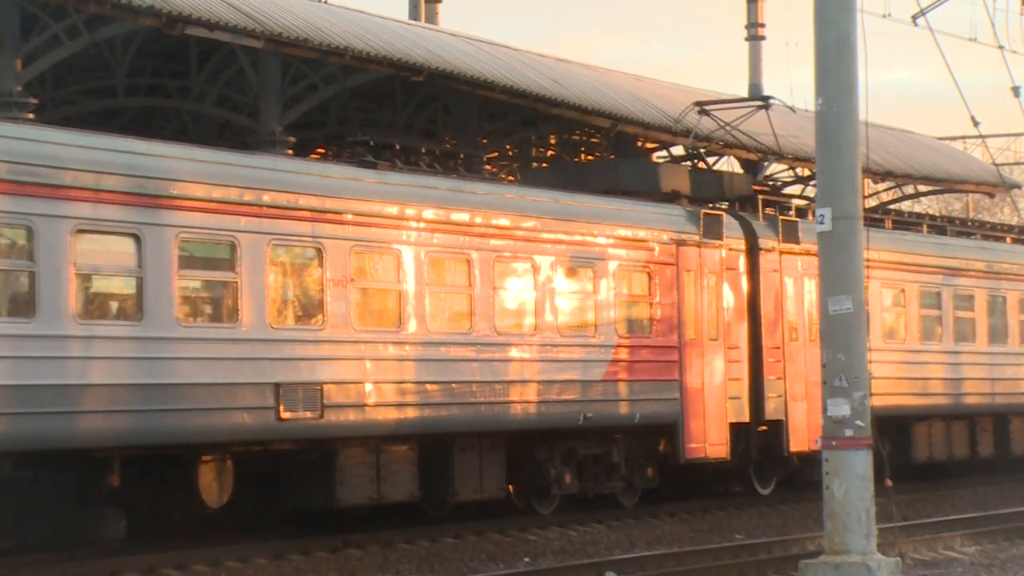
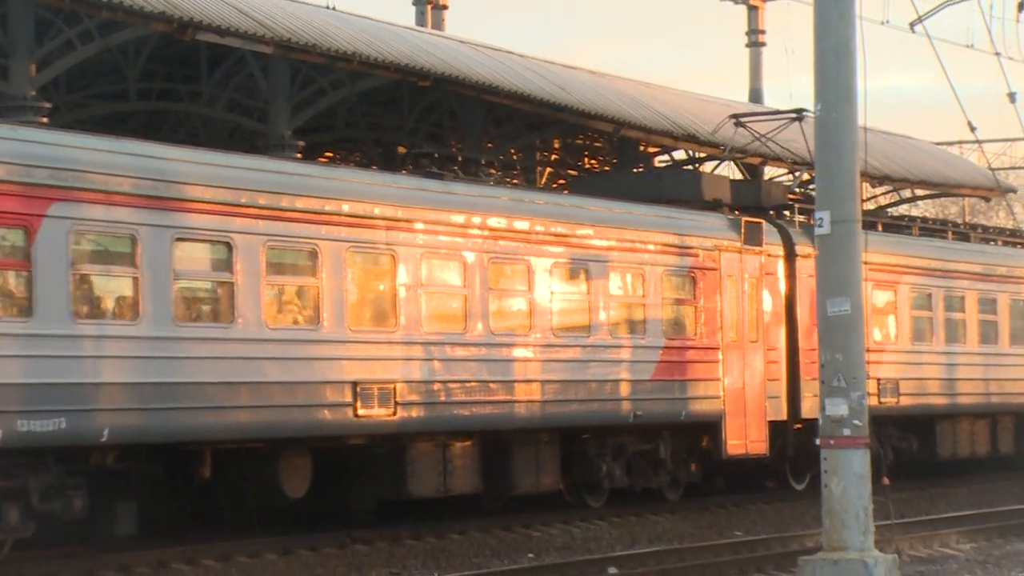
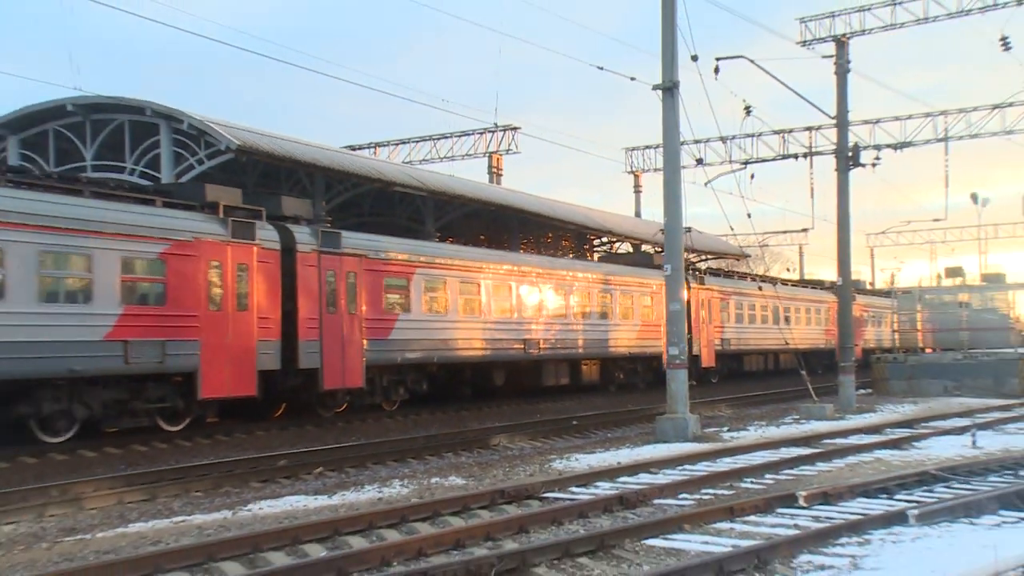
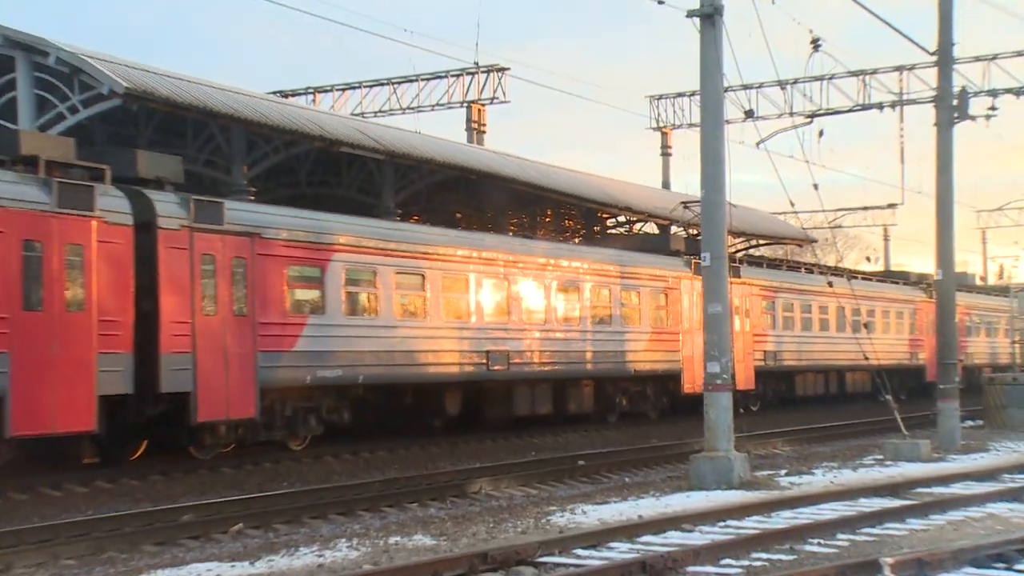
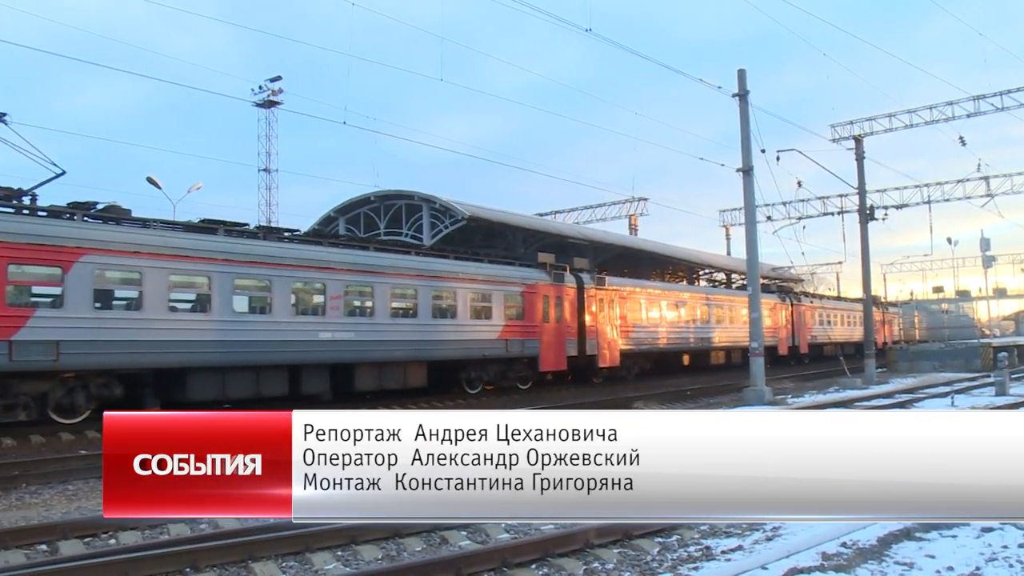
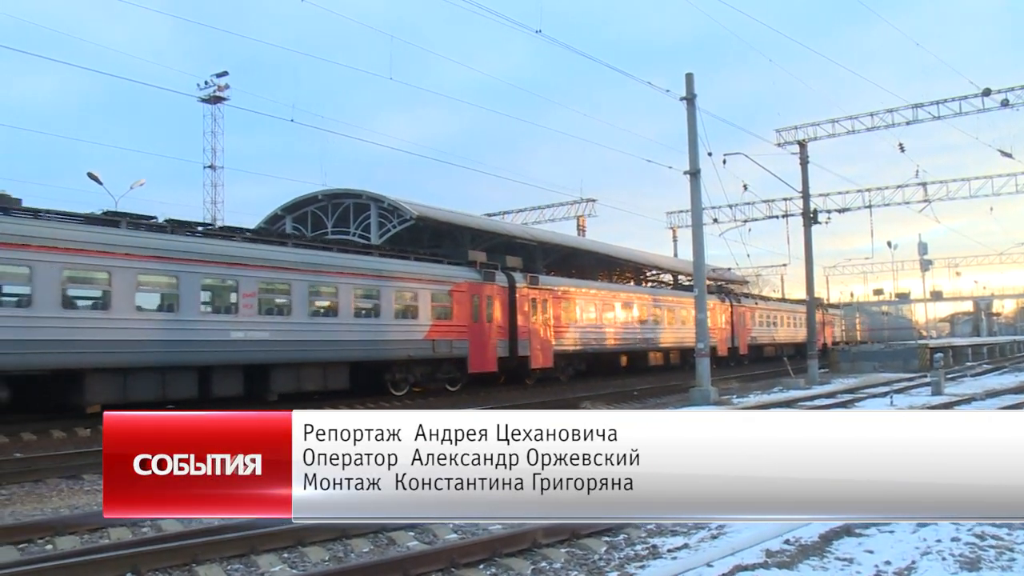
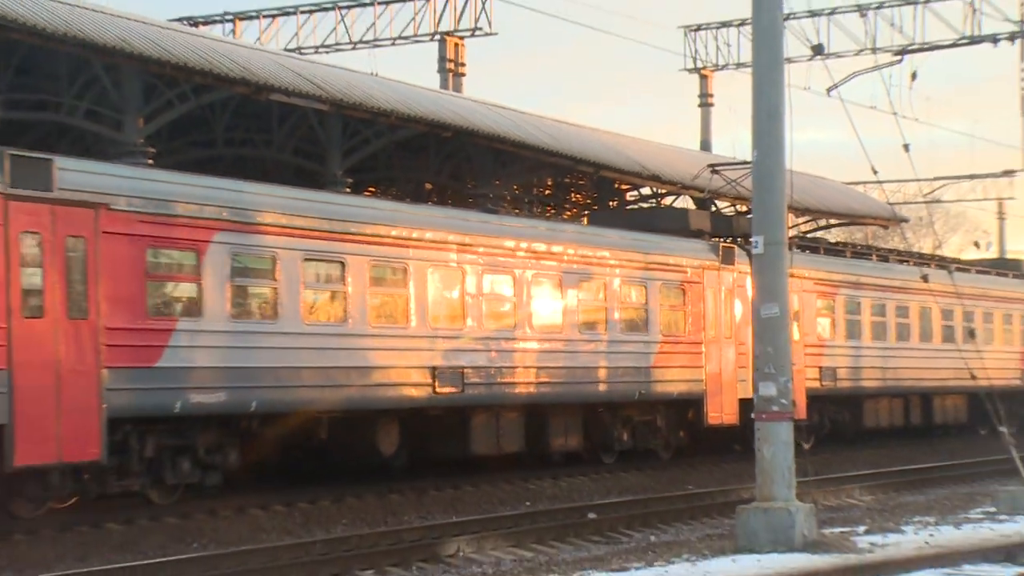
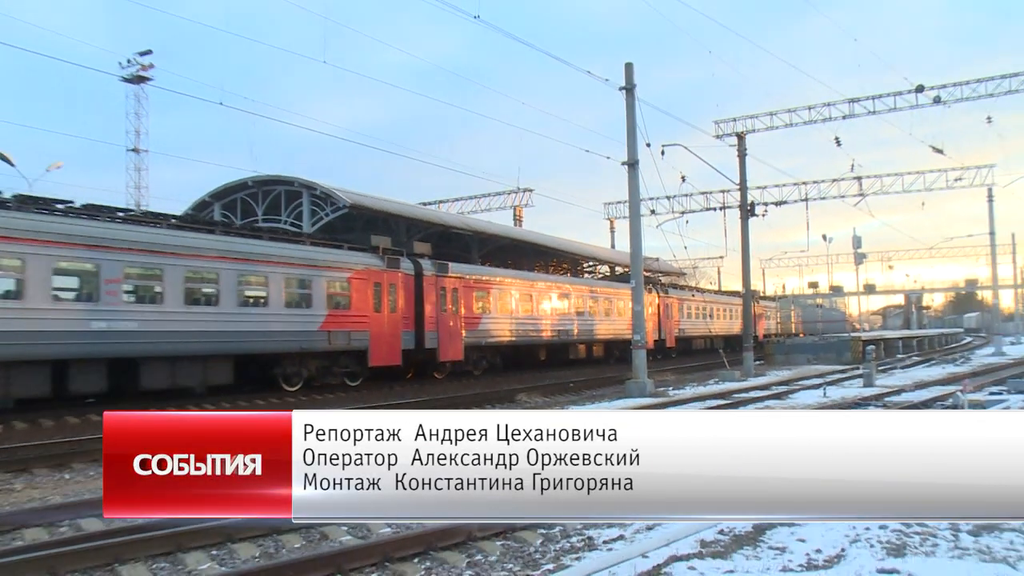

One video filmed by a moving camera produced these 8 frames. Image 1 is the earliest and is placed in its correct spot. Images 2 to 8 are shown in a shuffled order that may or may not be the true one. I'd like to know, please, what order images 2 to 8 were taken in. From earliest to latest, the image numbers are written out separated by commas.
2, 7, 4, 3, 8, 6, 5
